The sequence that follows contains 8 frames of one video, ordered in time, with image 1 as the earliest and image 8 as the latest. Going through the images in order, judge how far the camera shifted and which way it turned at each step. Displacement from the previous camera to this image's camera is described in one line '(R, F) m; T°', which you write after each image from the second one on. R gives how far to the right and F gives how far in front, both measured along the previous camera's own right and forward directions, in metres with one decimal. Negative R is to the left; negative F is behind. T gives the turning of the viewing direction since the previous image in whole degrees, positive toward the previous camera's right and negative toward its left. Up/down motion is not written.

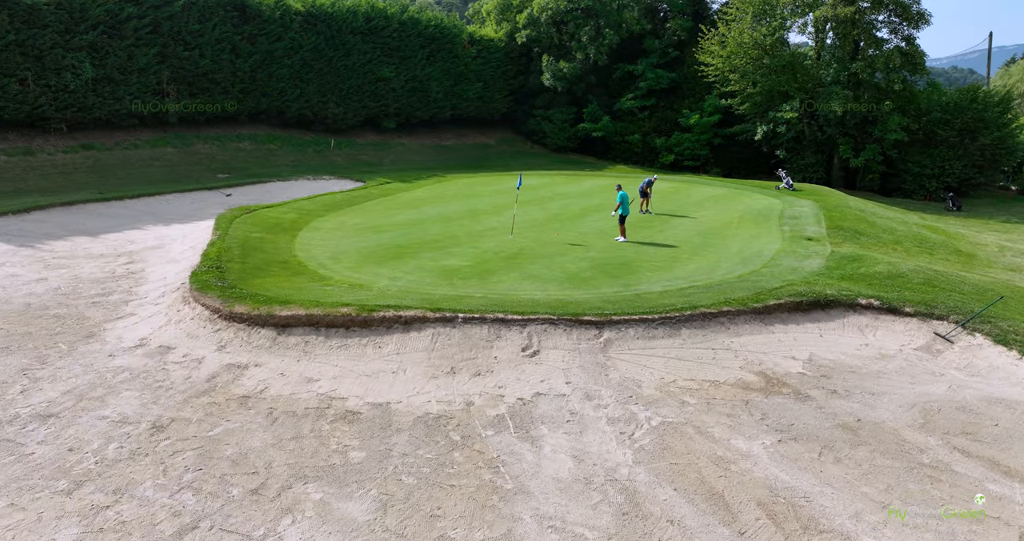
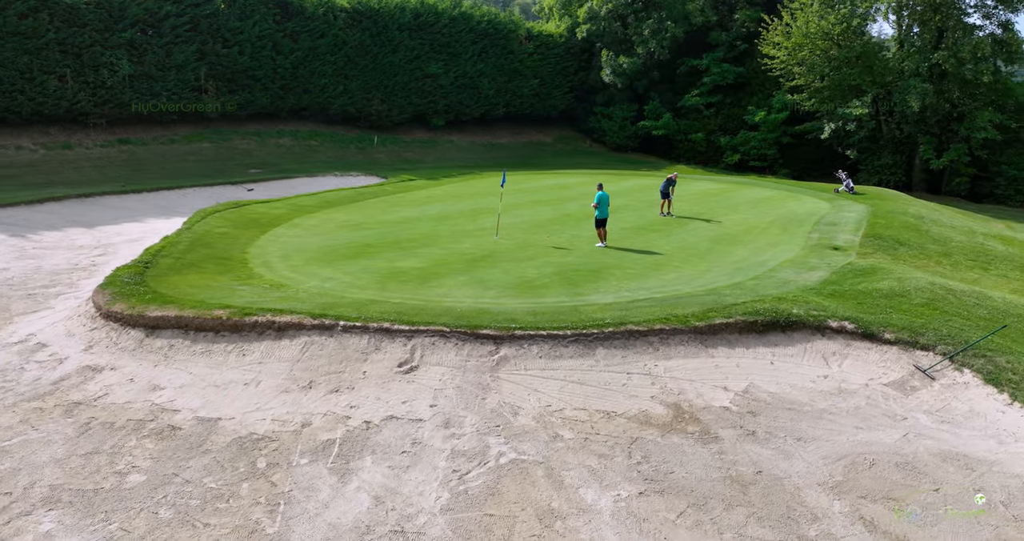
(+2.5, +1.2) m; -8°
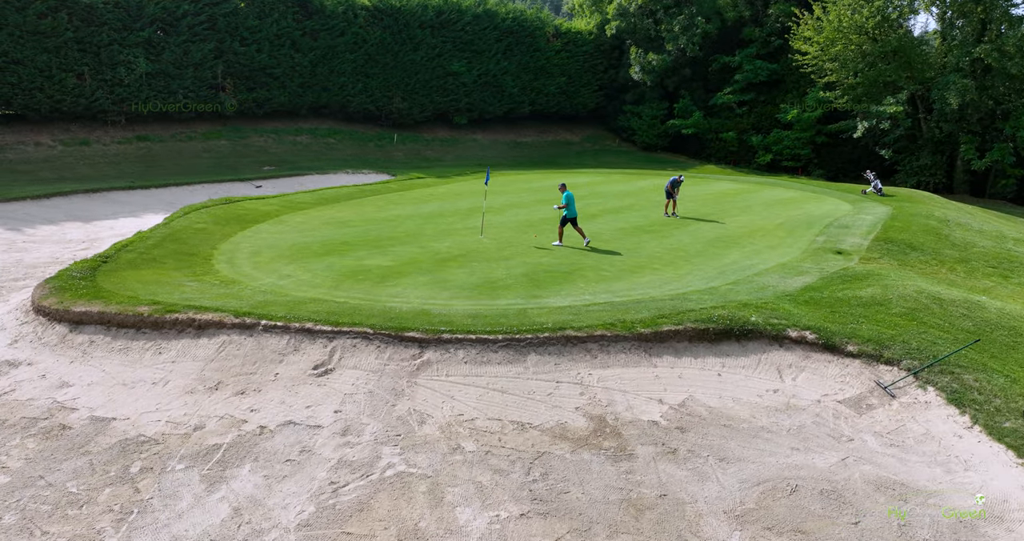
(+1.4, +0.5) m; -4°
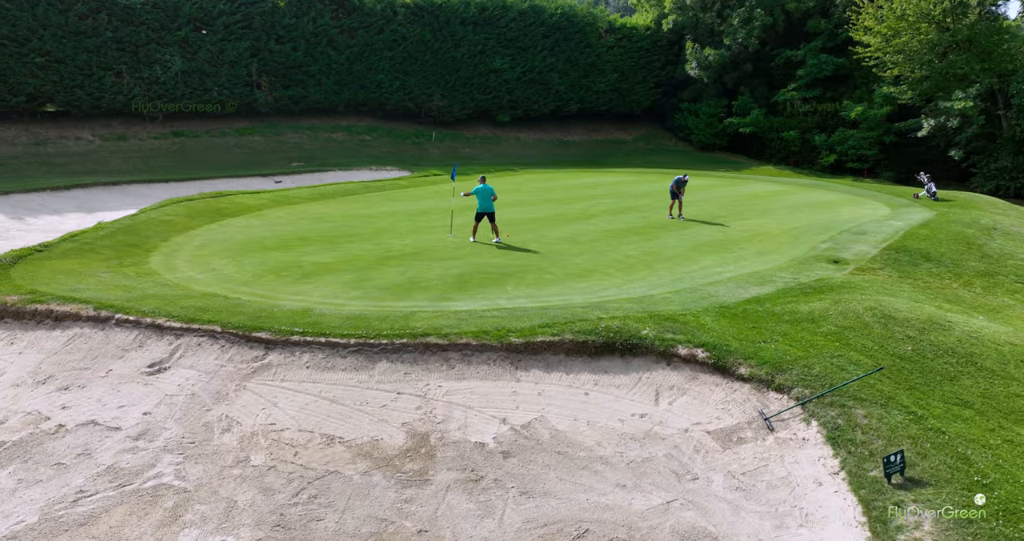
(+2.6, +0.9) m; -7°
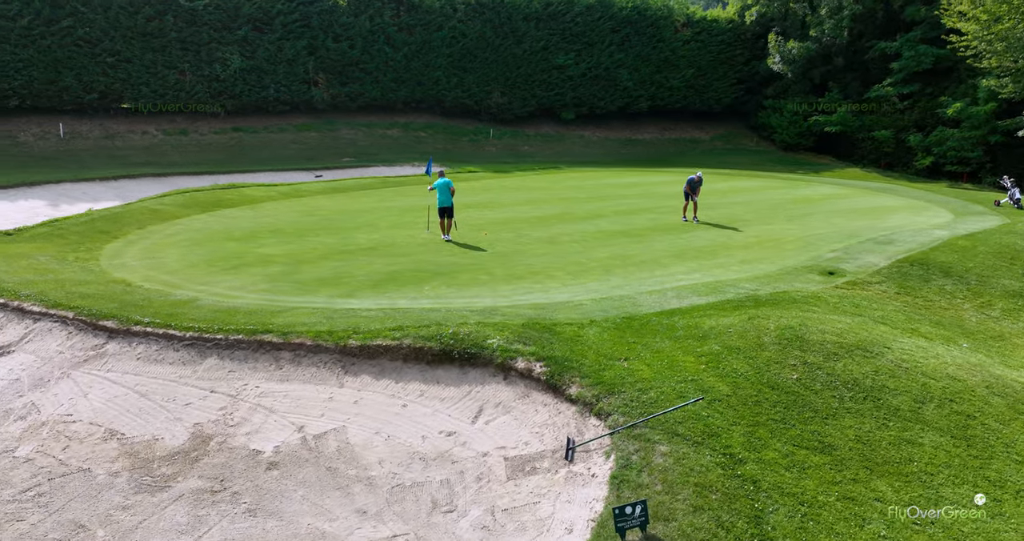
(+2.8, +0.9) m; -9°
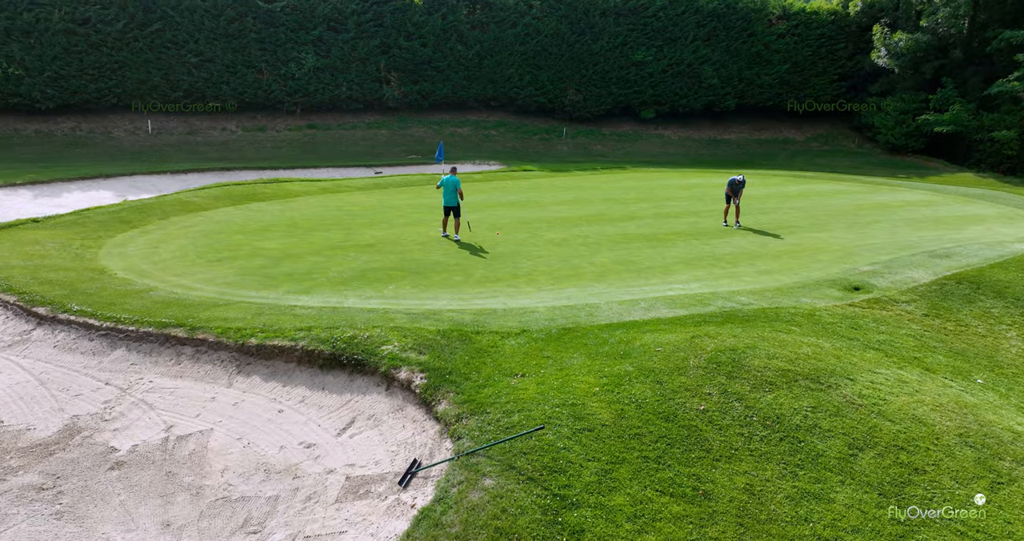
(+2.0, +0.8) m; -9°
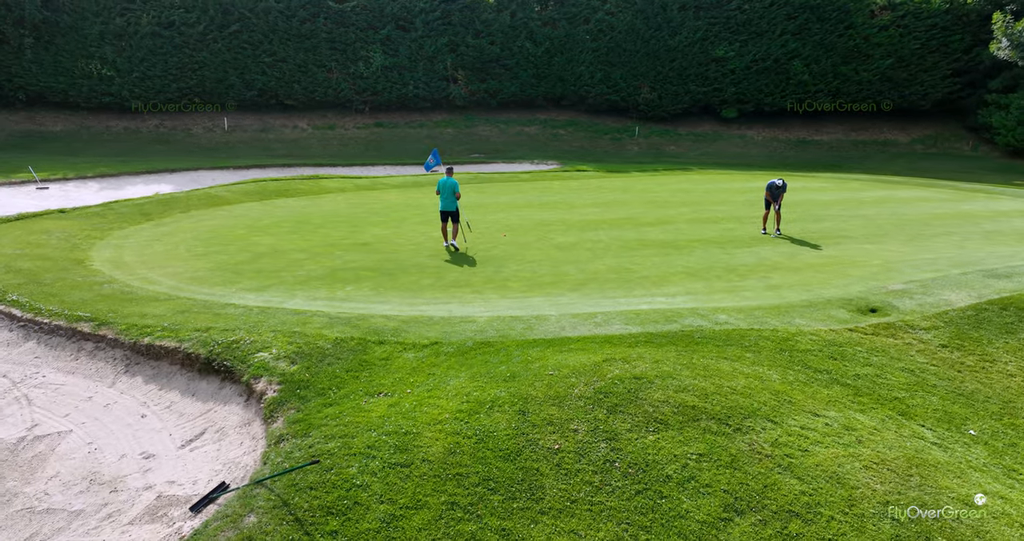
(+1.9, +0.9) m; -9°
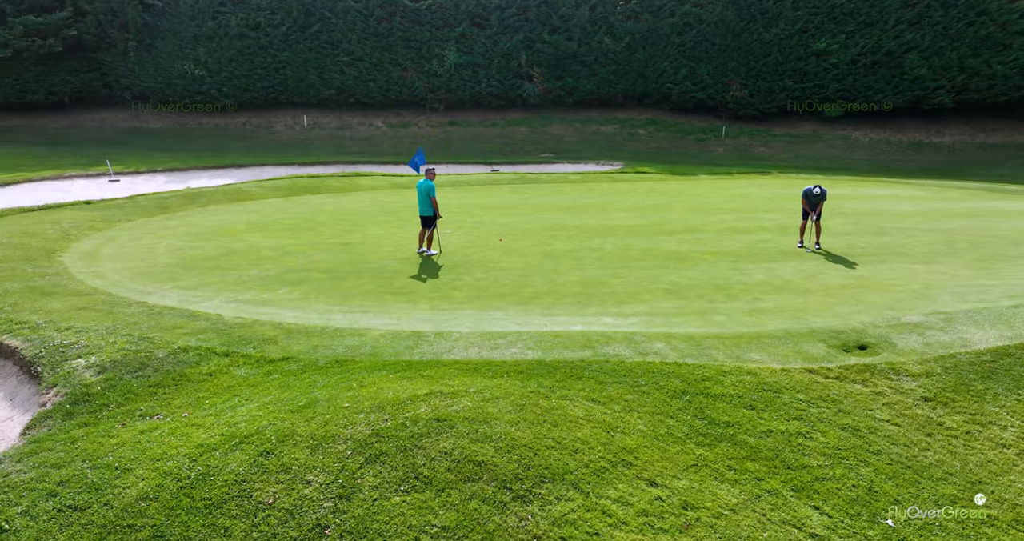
(+2.3, +1.1) m; -10°
